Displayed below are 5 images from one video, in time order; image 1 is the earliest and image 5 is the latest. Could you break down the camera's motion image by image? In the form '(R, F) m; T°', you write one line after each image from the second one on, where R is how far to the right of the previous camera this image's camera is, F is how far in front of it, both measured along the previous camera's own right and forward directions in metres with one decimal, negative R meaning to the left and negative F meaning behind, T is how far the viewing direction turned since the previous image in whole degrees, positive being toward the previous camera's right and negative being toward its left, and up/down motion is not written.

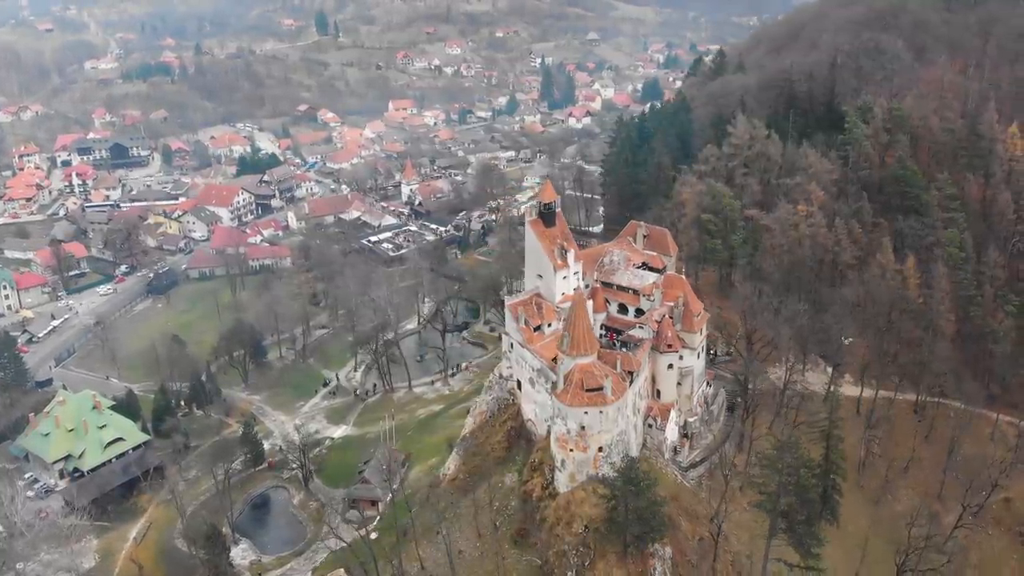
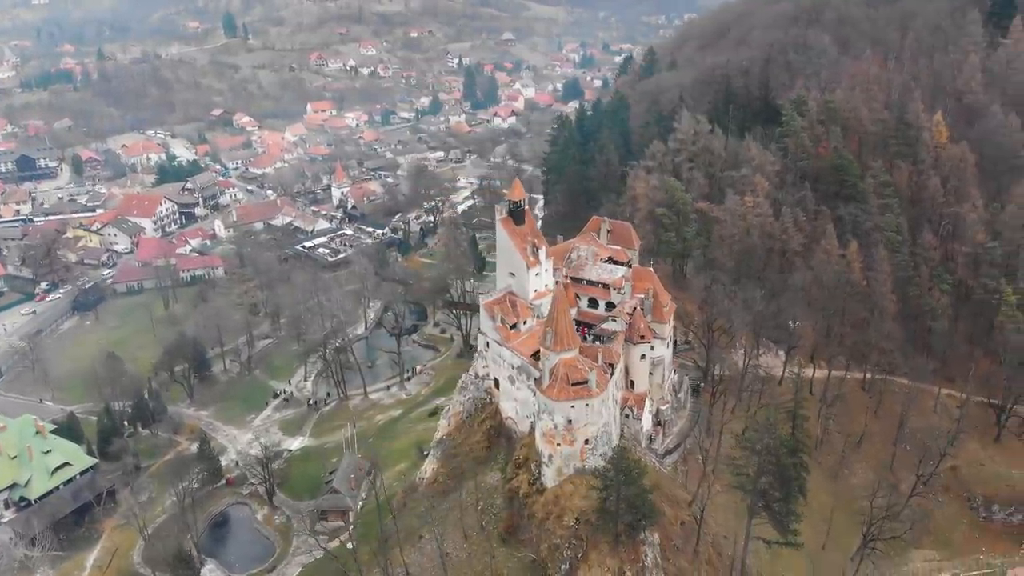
(-2.3, +0.1) m; +6°
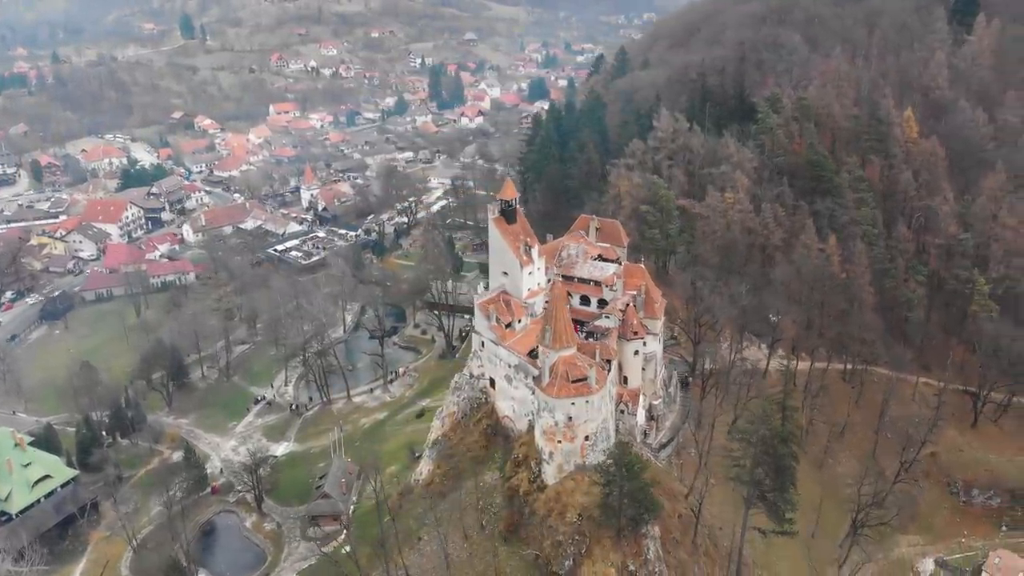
(-1.3, 0.0) m; +2°
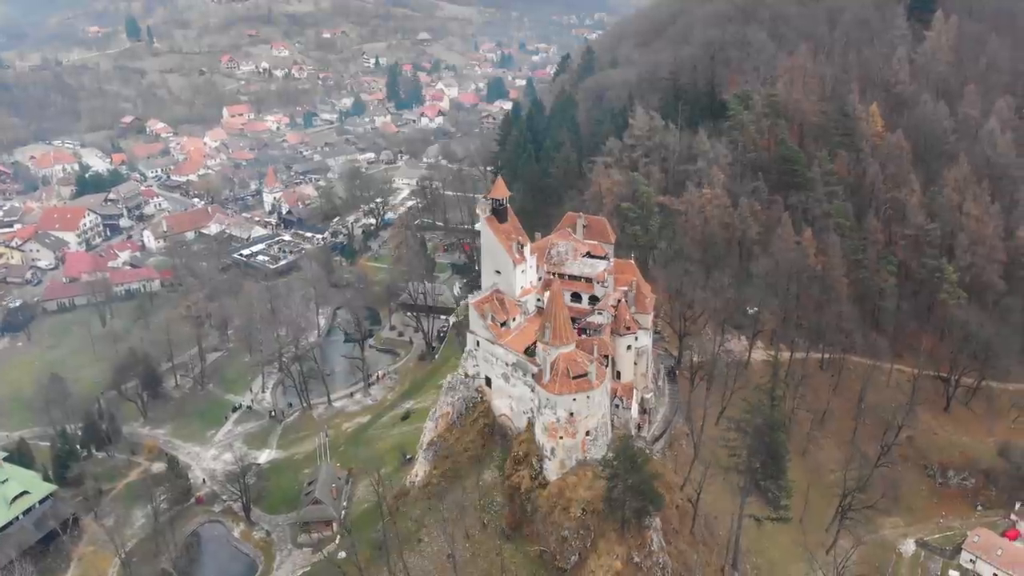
(-1.6, -0.1) m; +3°
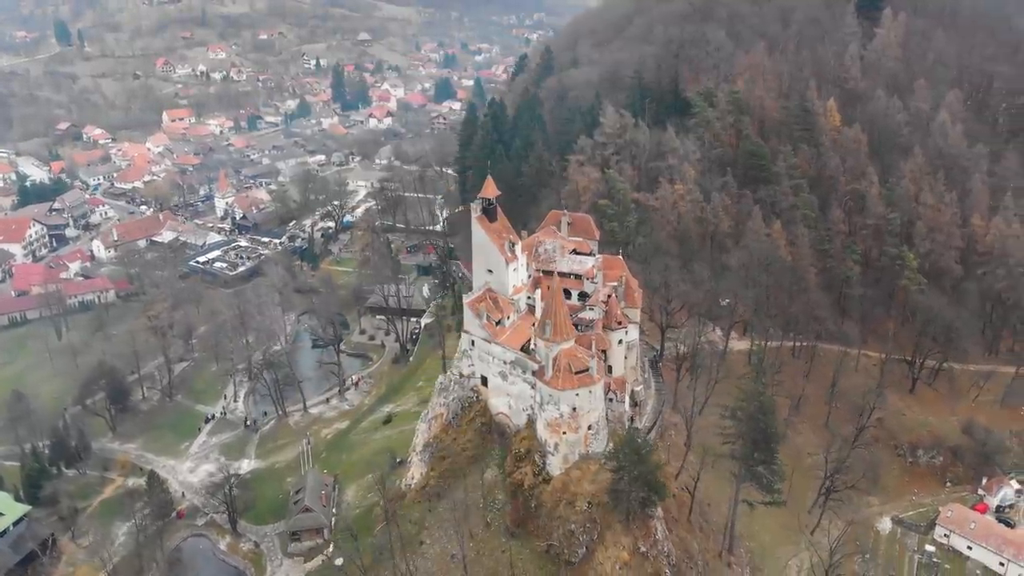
(-2.1, -0.2) m; +4°
